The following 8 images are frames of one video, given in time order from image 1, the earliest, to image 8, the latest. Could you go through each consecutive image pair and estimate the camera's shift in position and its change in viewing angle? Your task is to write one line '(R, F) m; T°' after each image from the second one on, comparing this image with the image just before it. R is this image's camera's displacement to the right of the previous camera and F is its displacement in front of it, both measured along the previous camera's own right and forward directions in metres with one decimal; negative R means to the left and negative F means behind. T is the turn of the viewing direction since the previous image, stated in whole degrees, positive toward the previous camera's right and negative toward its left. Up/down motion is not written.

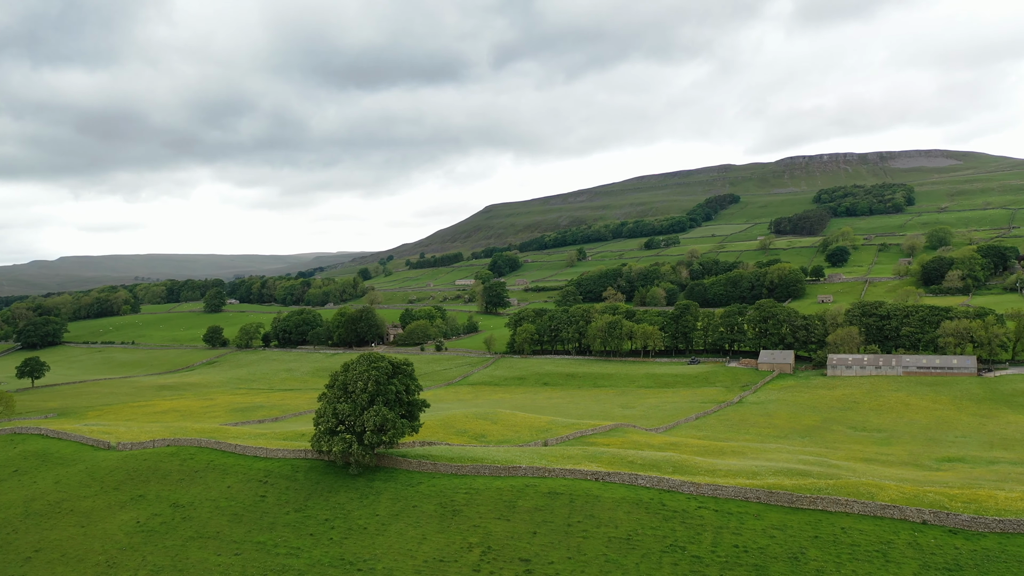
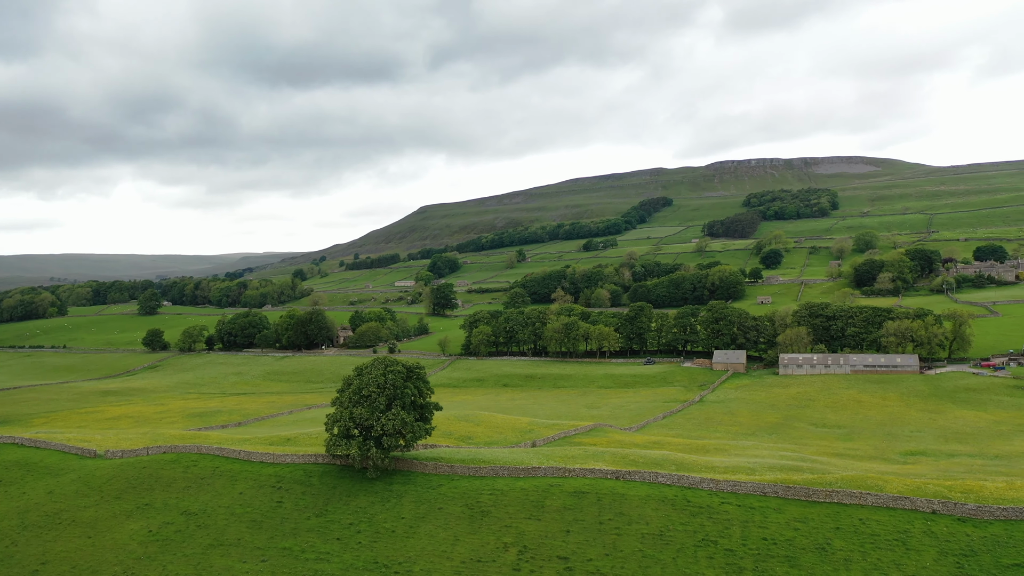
(-3.2, -0.4) m; +5°
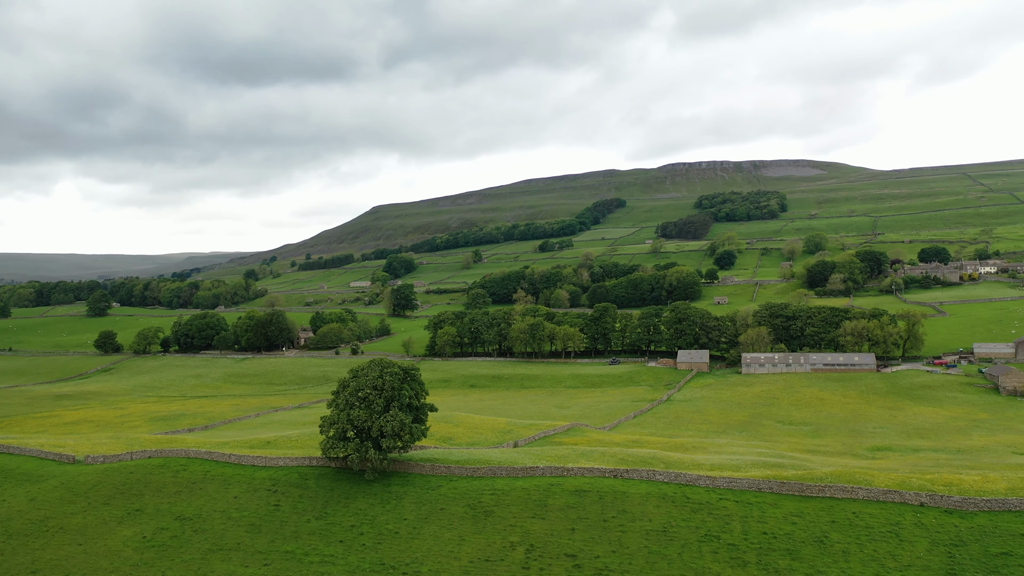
(-1.7, -0.3) m; +3°
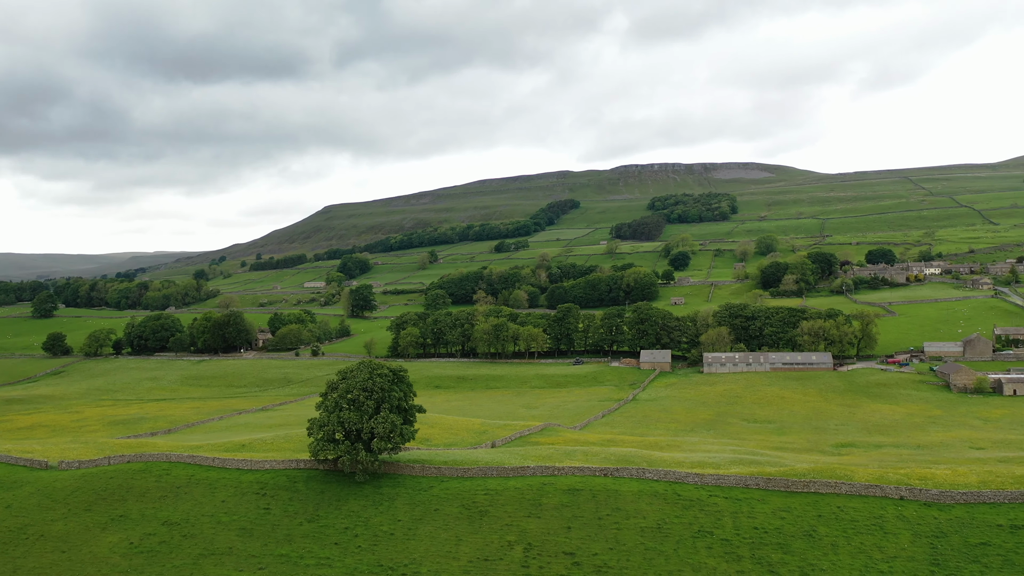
(-1.4, -0.3) m; +3°
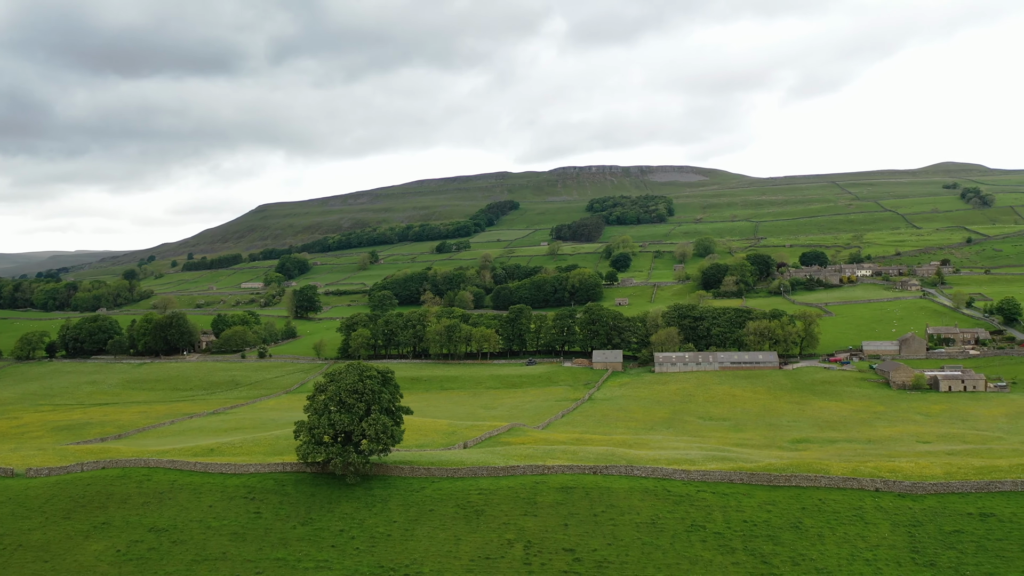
(-2.0, -0.4) m; +5°
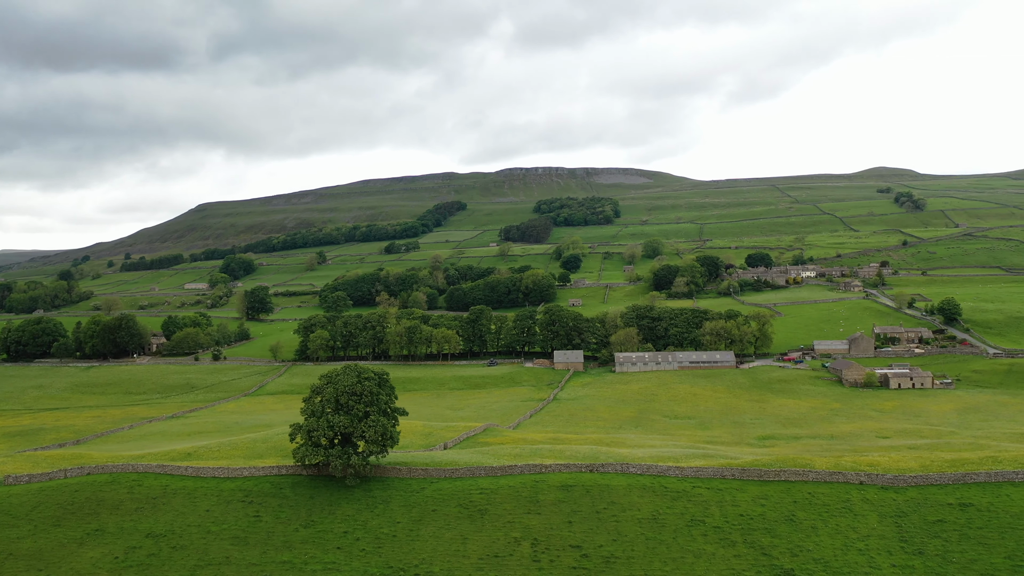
(-2.0, -0.4) m; +4°
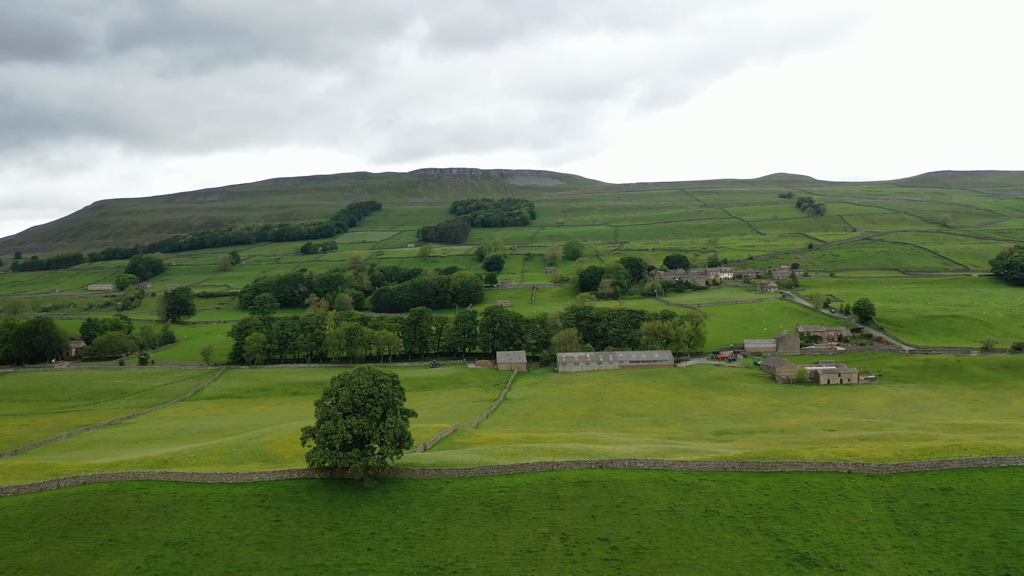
(-4.0, -0.6) m; +7°
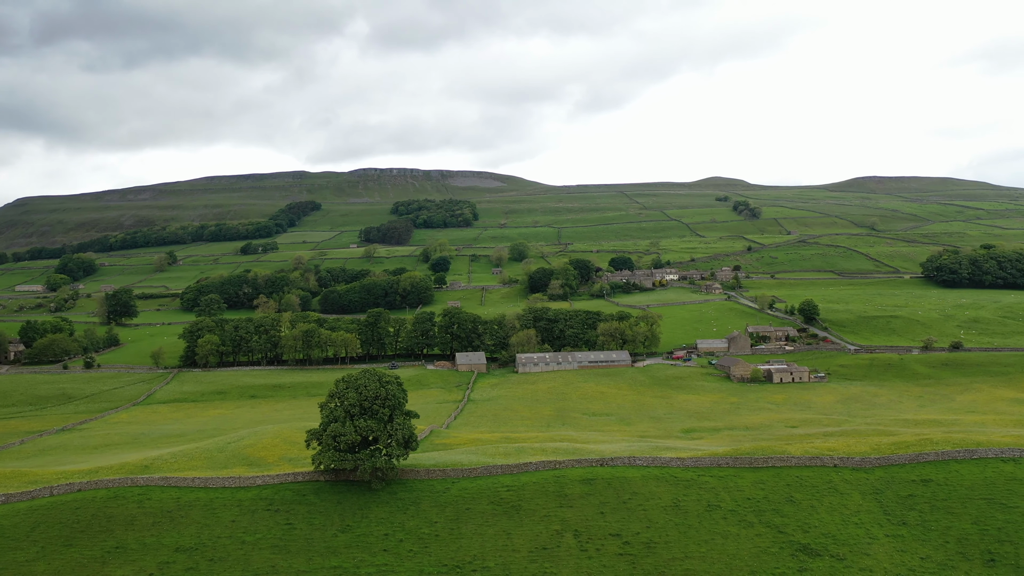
(-2.6, -0.4) m; +4°
